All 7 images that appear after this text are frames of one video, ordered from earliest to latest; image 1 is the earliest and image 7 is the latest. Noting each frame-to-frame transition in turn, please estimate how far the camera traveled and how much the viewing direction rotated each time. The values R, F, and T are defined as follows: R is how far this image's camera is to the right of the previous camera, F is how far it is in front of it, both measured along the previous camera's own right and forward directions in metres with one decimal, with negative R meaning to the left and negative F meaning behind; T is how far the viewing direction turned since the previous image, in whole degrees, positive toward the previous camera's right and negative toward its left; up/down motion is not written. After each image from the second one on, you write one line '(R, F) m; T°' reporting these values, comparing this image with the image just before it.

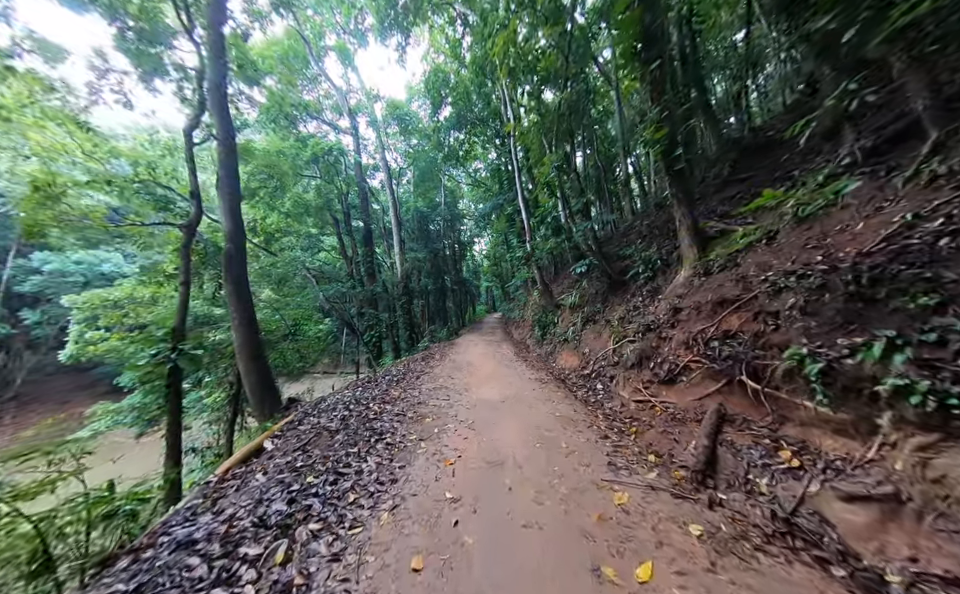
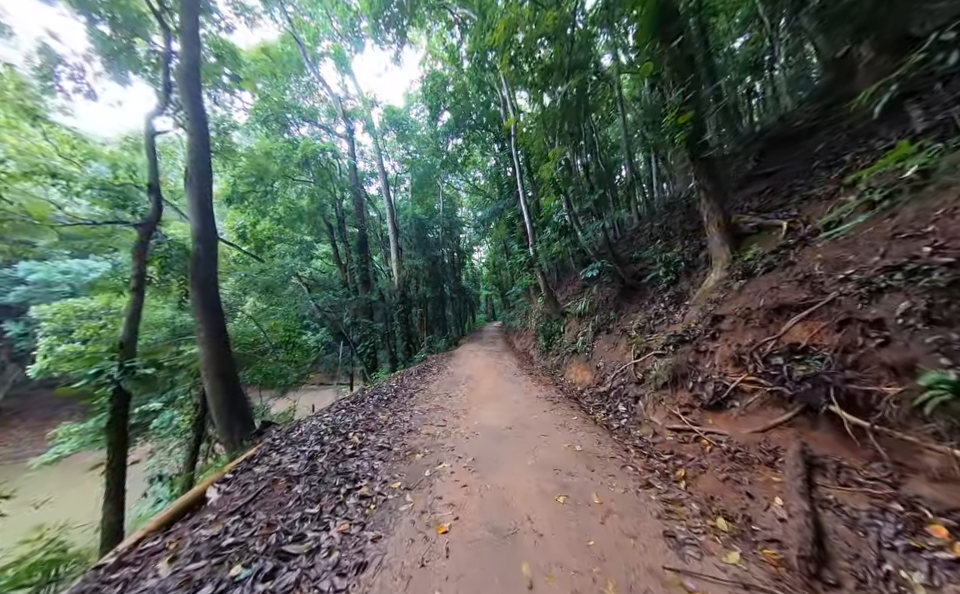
(0.0, +0.7) m; 0°
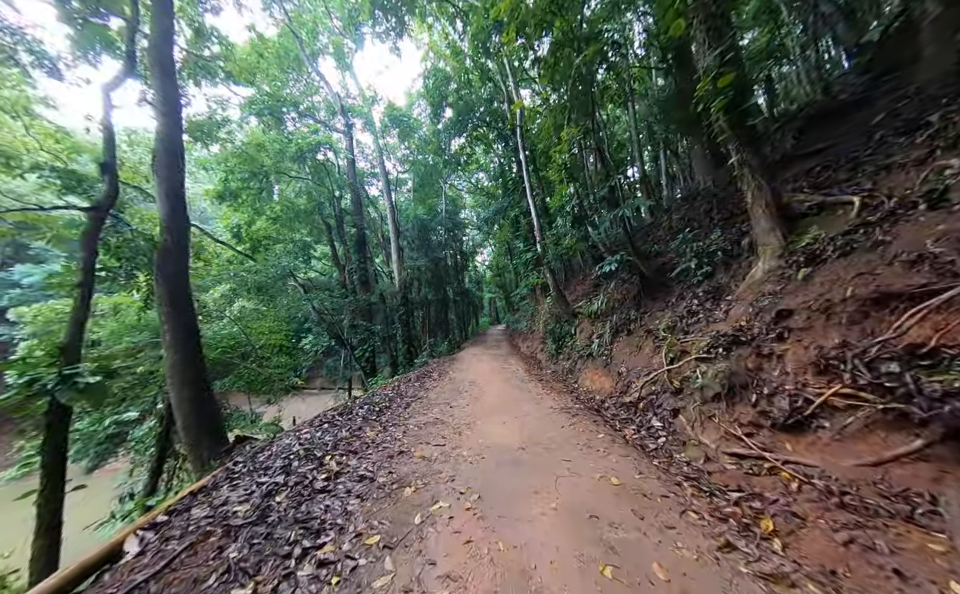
(0.0, +0.6) m; -1°
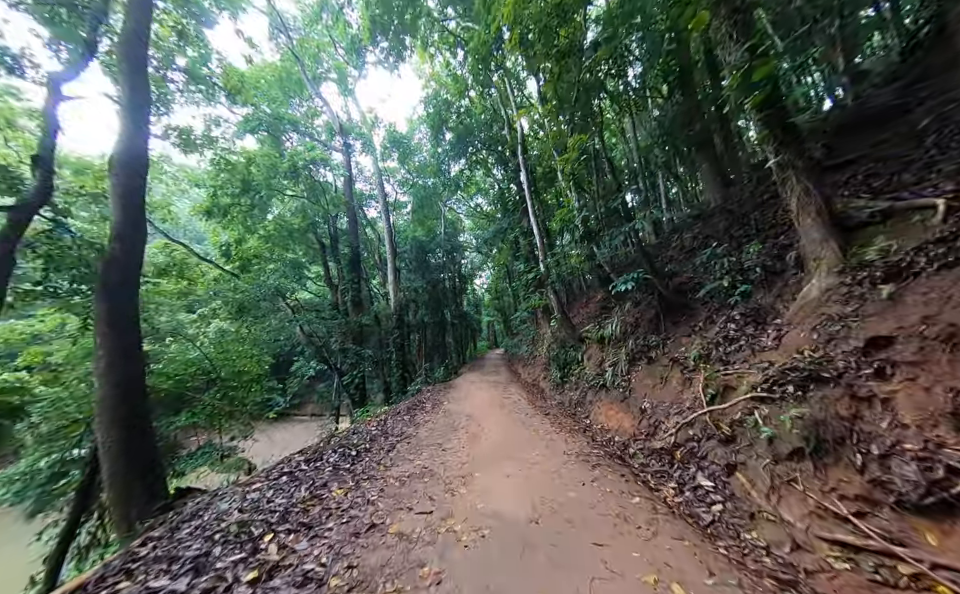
(0.0, +0.6) m; 0°
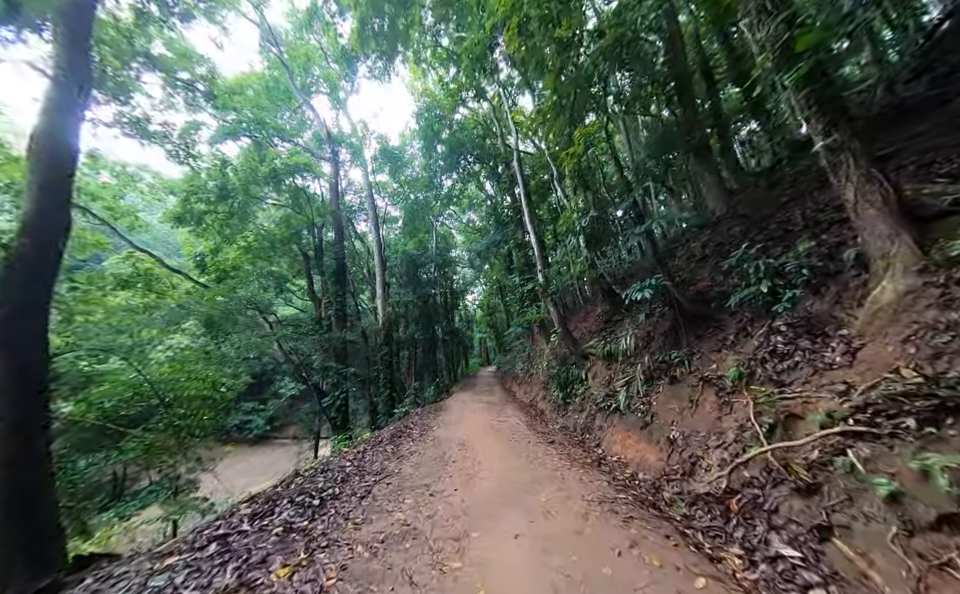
(-0.1, +0.7) m; +2°
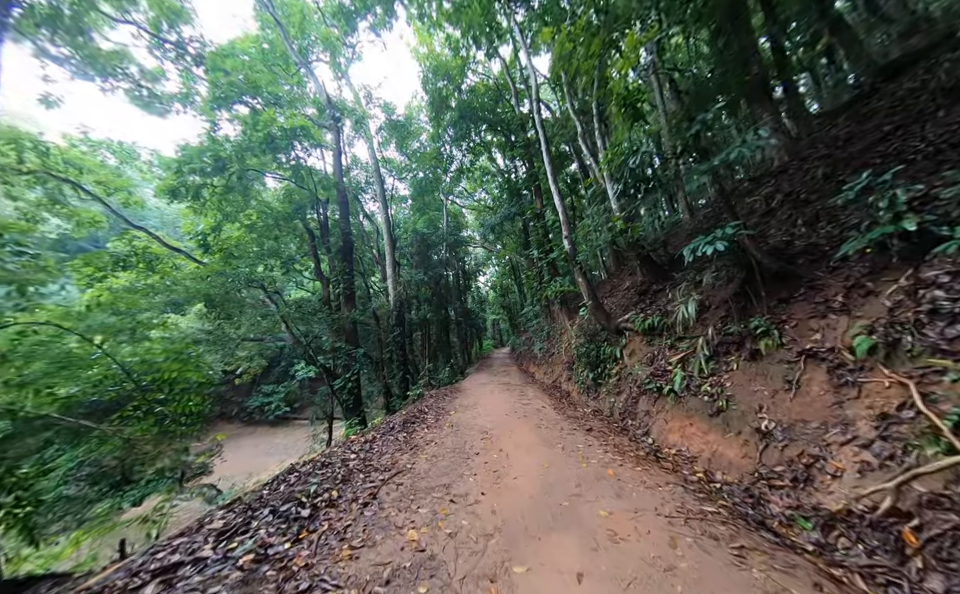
(-0.2, +0.8) m; -2°
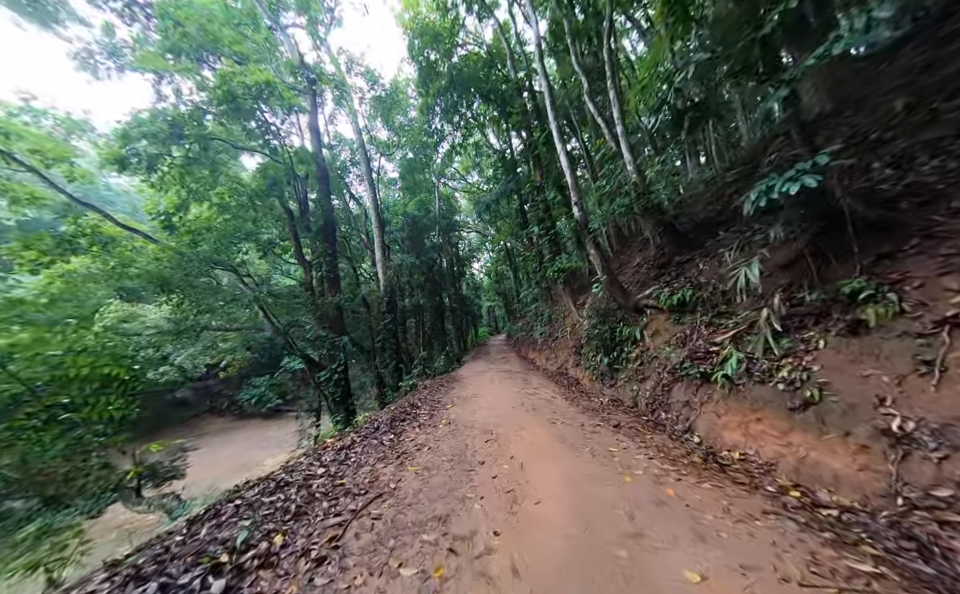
(-0.1, +0.9) m; +1°
